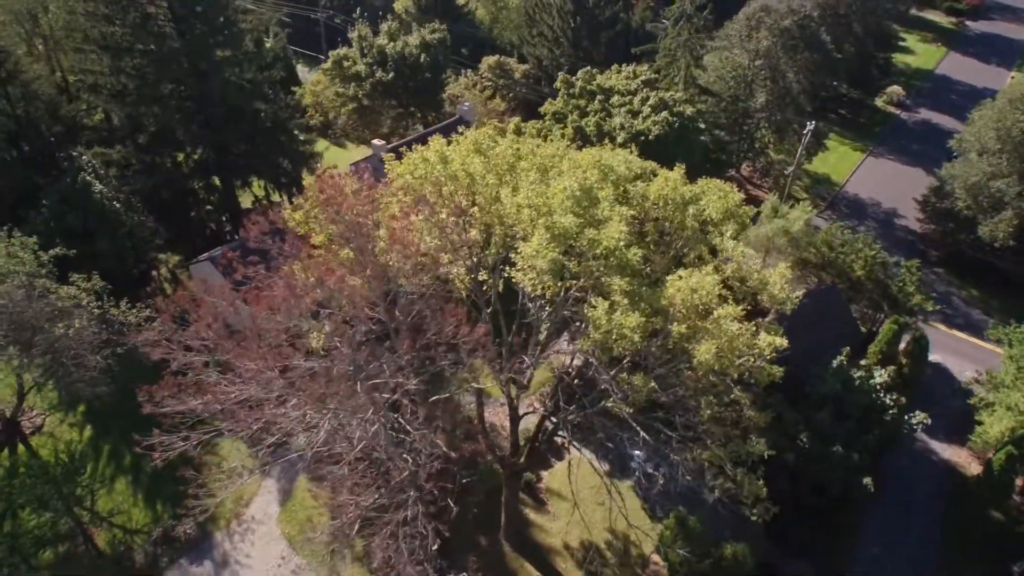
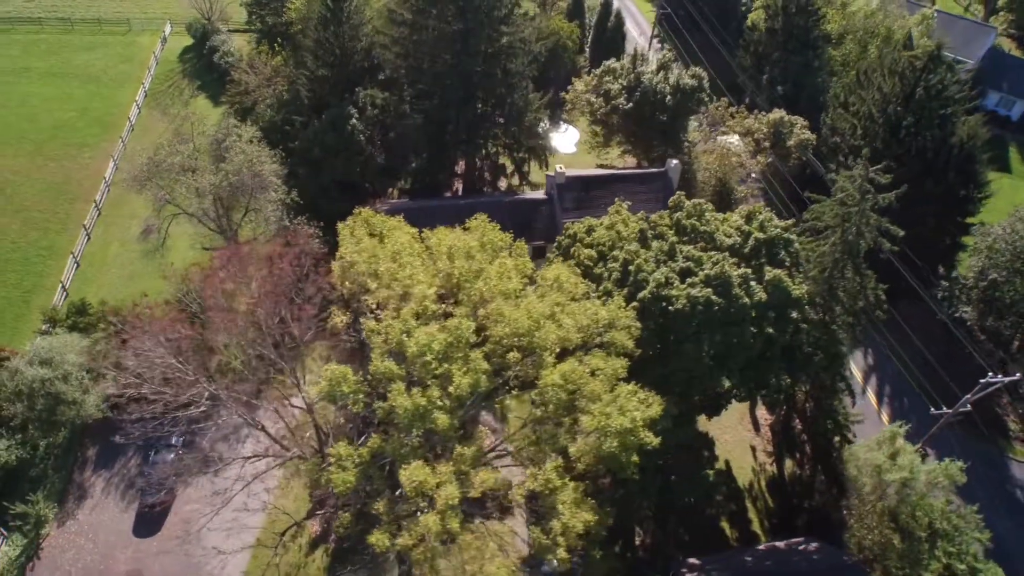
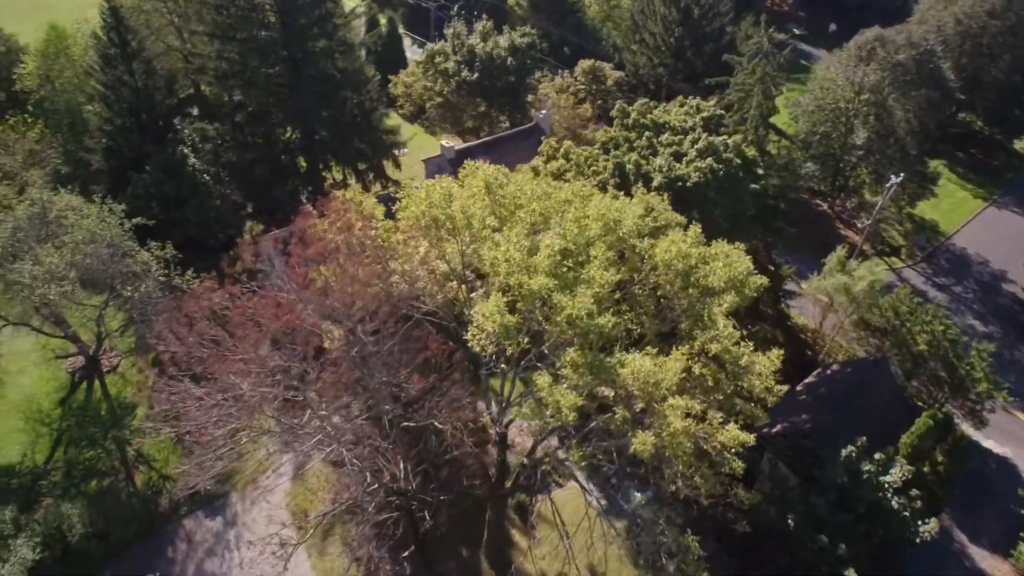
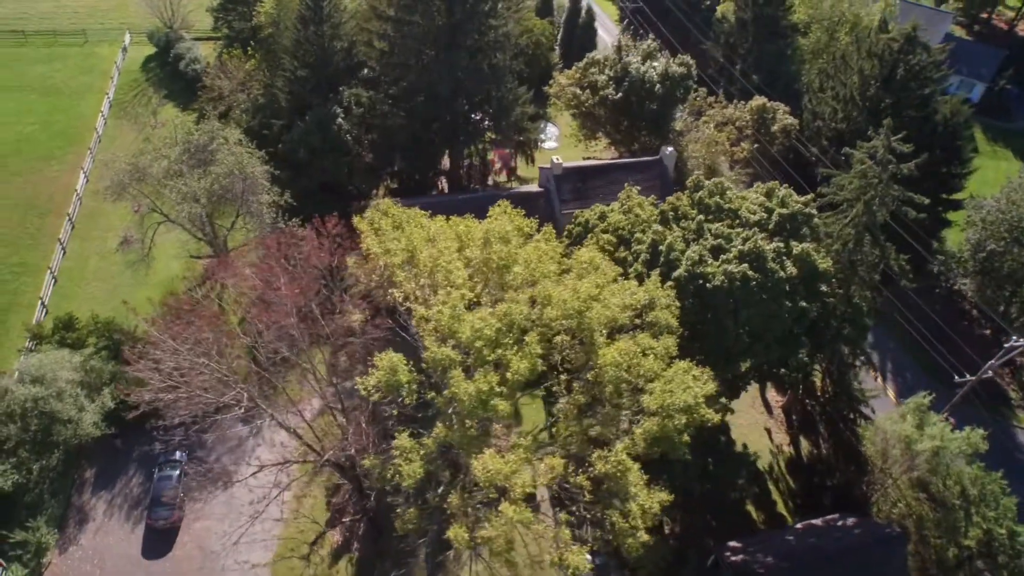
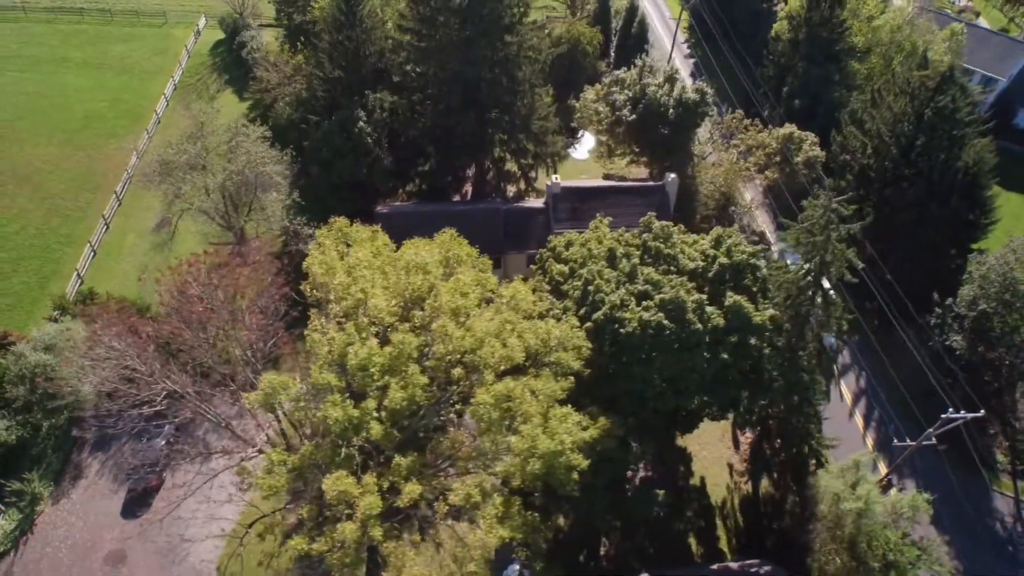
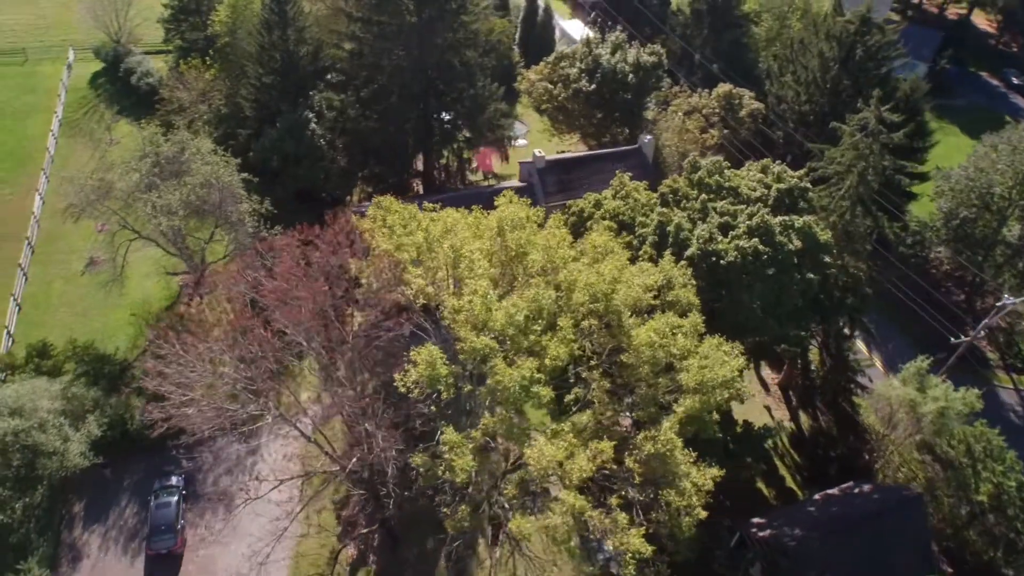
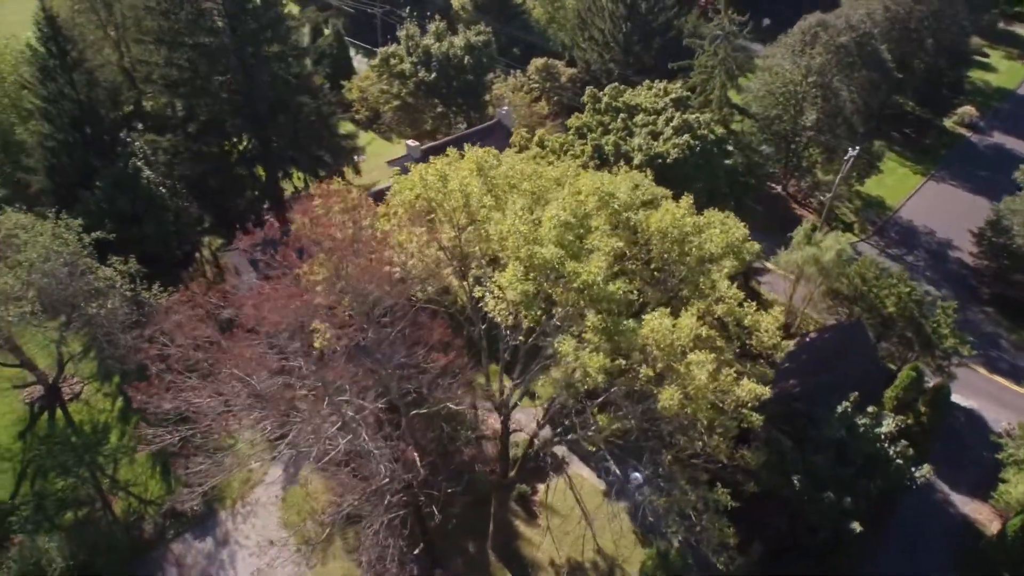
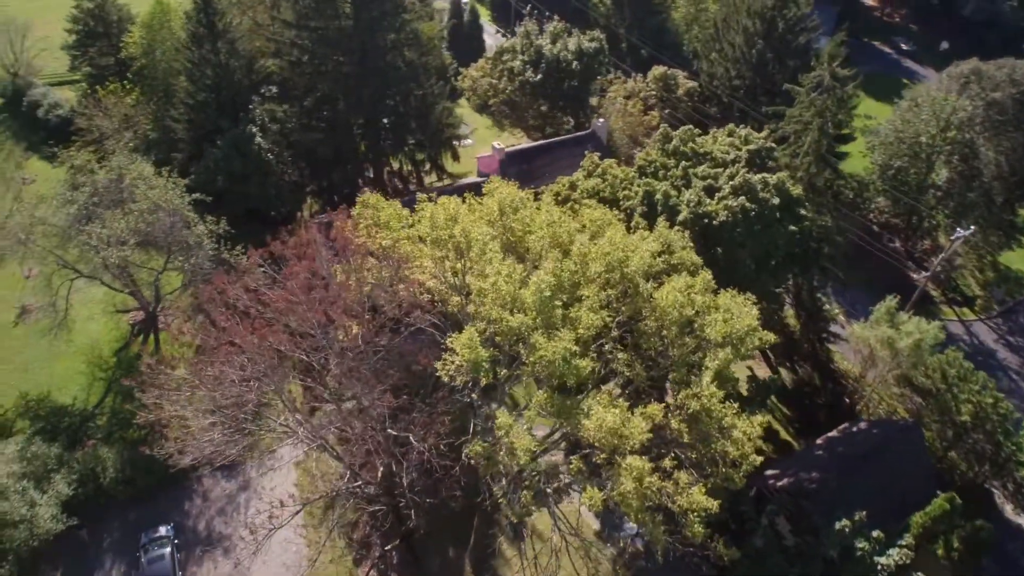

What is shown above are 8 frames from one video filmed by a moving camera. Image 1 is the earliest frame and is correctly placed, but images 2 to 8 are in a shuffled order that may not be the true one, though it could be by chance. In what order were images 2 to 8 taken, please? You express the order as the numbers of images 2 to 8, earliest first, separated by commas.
7, 3, 8, 6, 4, 2, 5
